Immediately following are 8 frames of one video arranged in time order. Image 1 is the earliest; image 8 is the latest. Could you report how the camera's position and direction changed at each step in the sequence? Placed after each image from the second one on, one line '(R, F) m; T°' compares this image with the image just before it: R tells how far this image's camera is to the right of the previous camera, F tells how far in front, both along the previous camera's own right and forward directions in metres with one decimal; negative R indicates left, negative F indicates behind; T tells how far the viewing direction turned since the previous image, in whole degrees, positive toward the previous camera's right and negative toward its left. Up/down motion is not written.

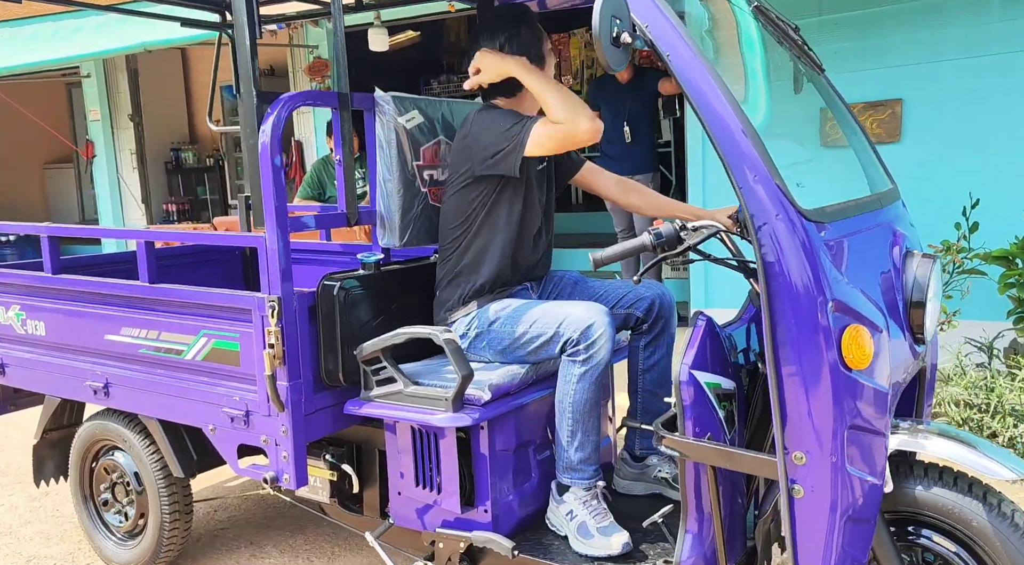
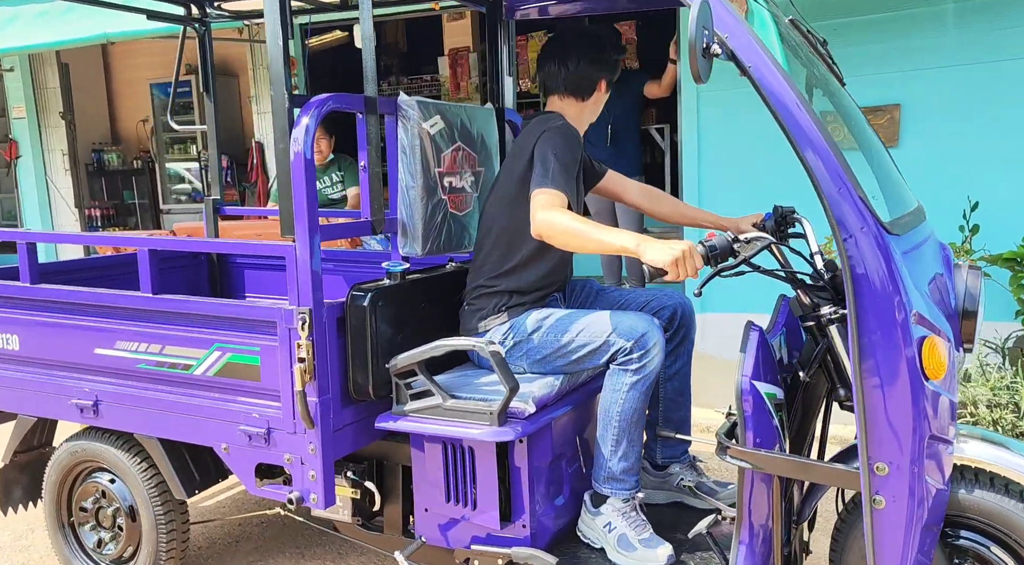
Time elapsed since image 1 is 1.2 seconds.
(-0.4, +0.1) m; +6°
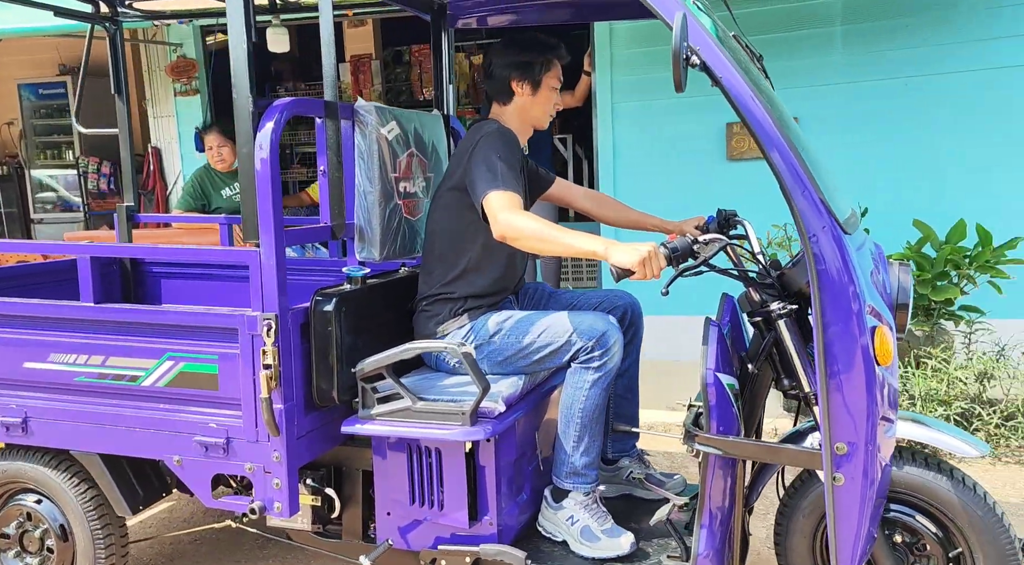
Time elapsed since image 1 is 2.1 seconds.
(-0.3, 0.0) m; +8°
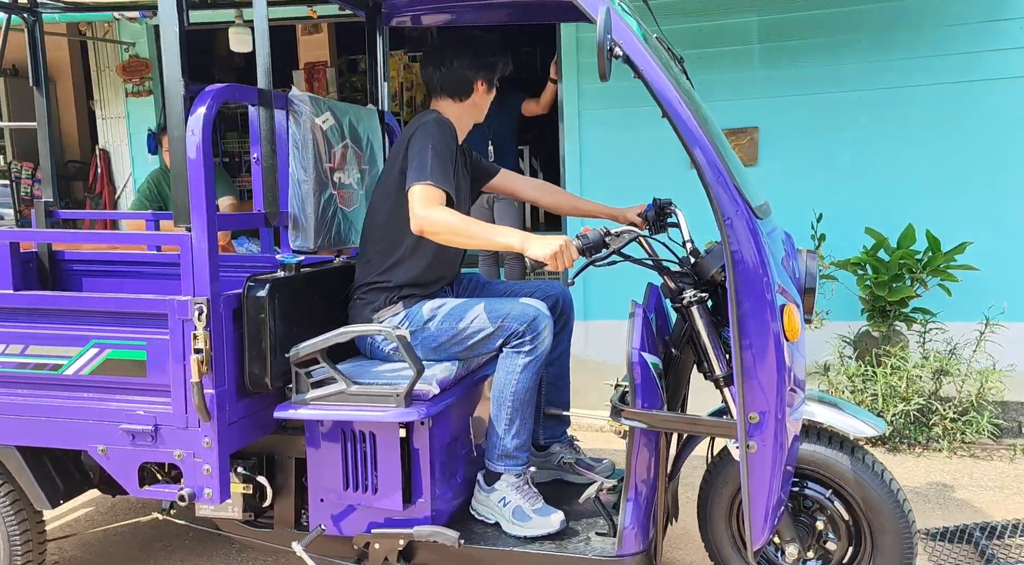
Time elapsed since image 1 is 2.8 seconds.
(0.0, -0.1) m; +5°
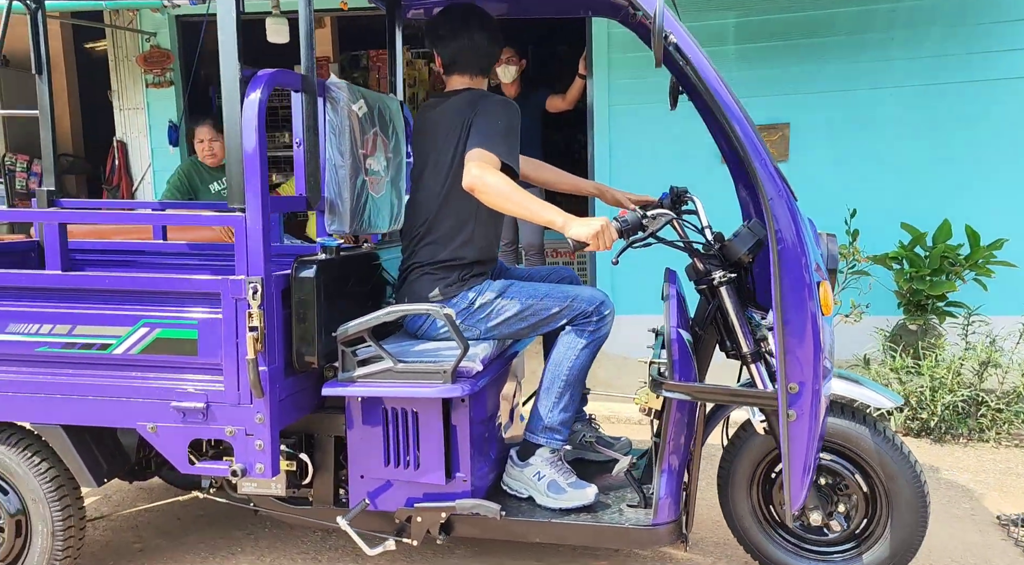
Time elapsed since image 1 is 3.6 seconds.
(-0.3, -0.1) m; +3°
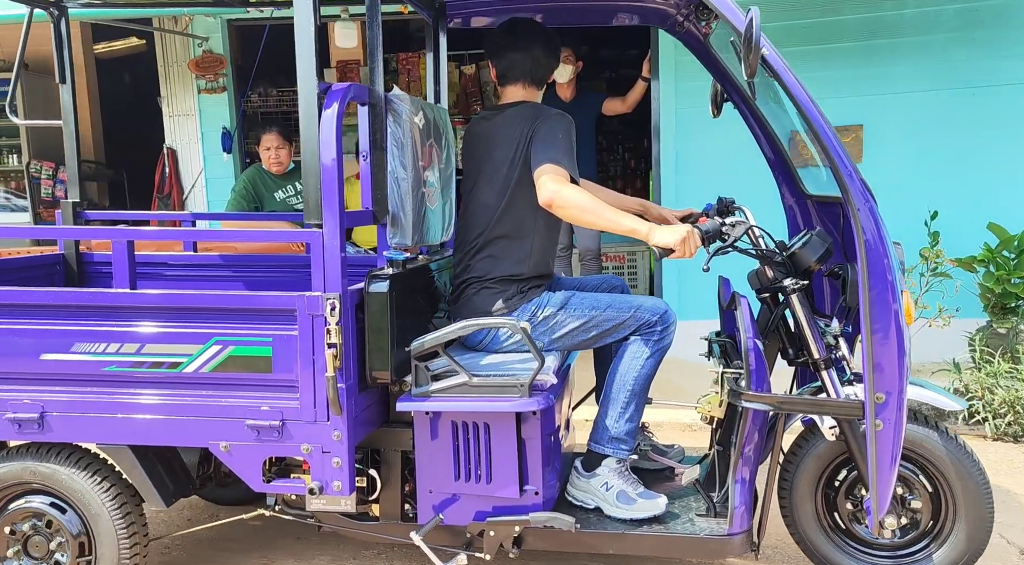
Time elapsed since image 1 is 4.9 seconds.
(-0.3, 0.0) m; +2°
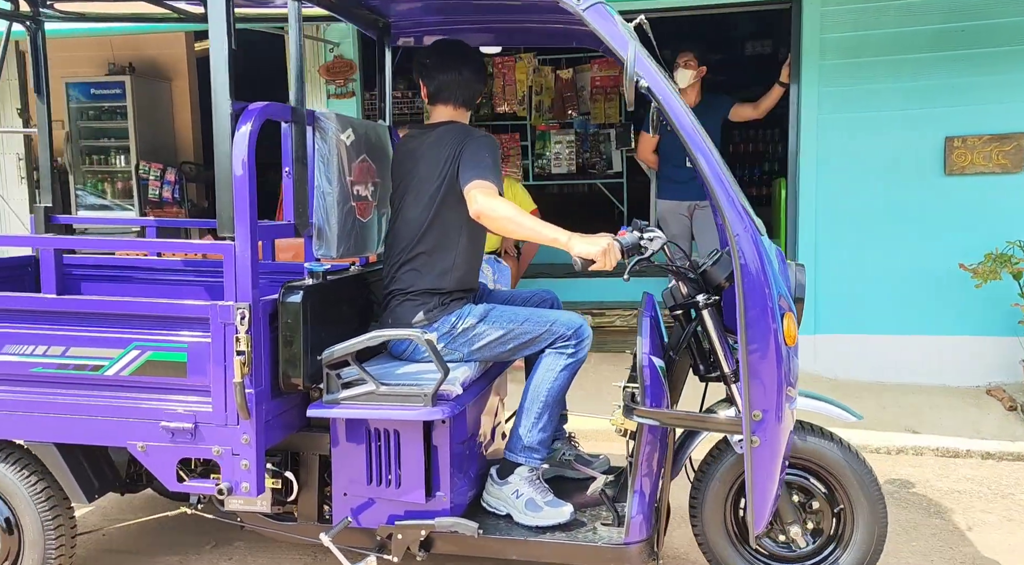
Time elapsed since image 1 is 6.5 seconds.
(+0.4, -0.1) m; -2°
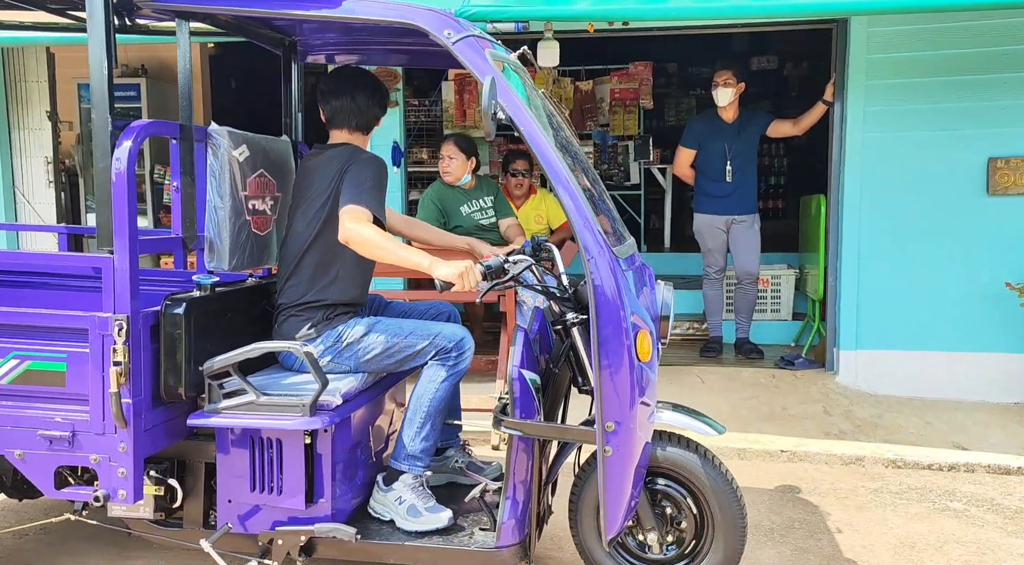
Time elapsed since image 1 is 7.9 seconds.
(+0.3, -0.1) m; +2°
